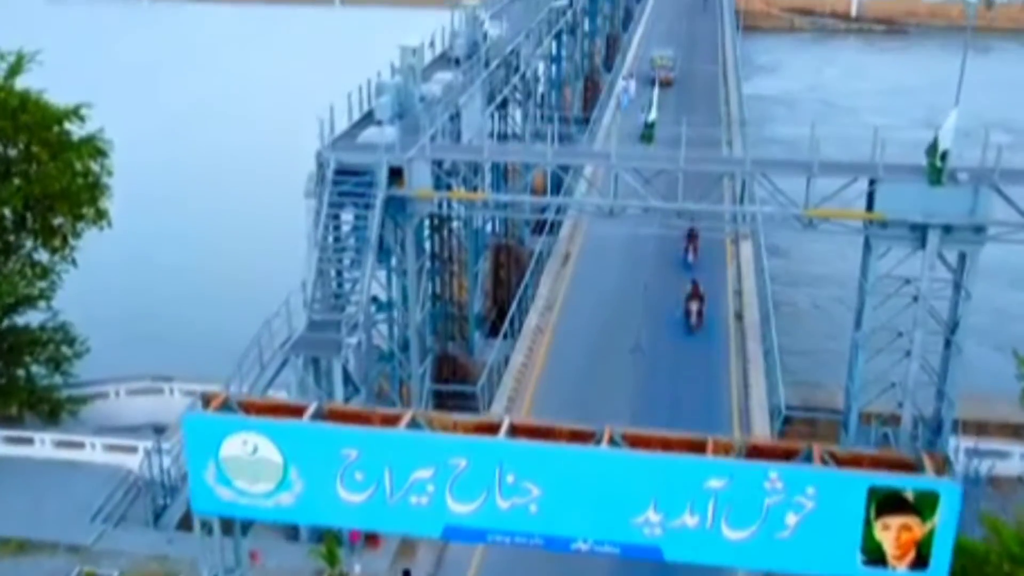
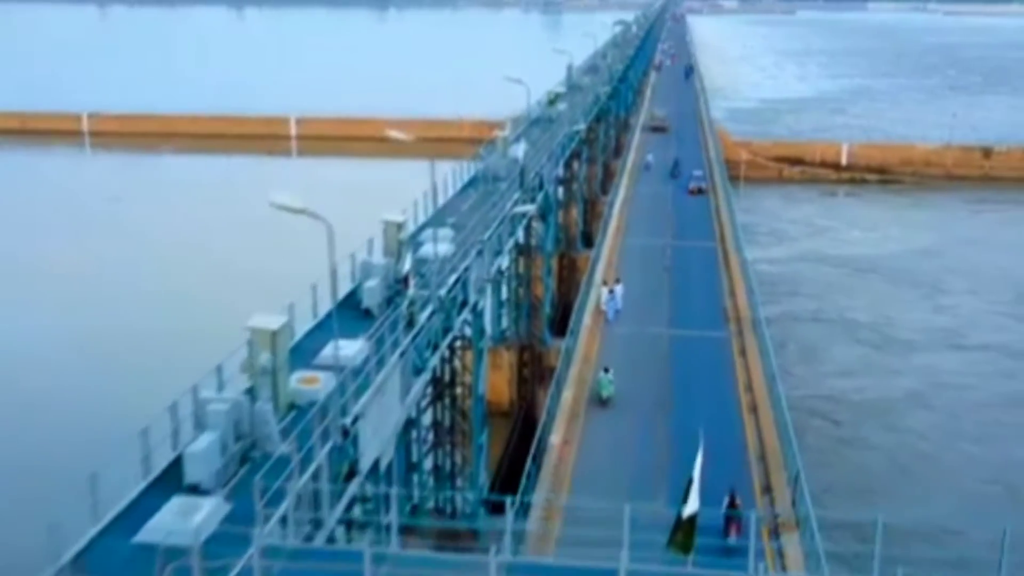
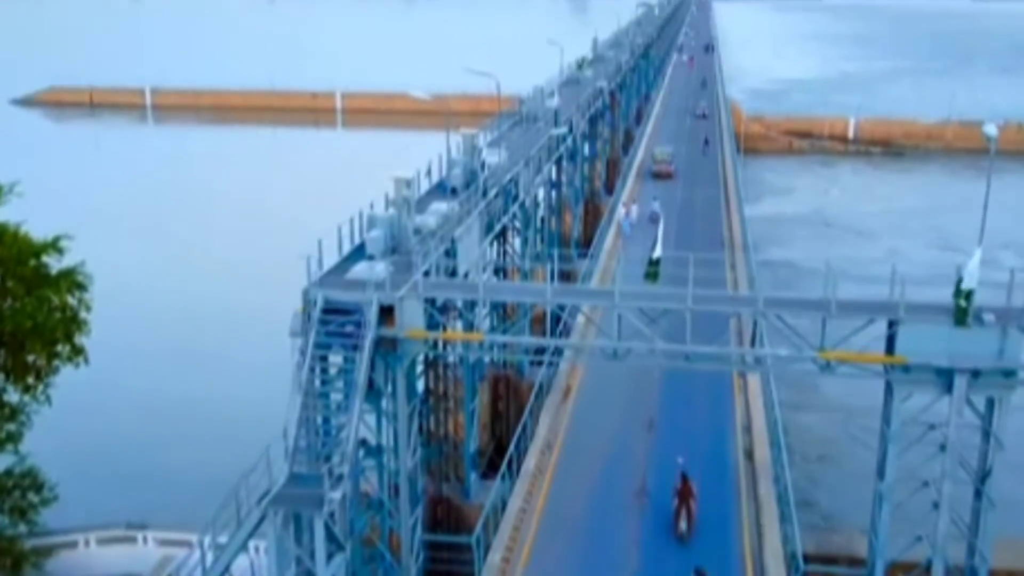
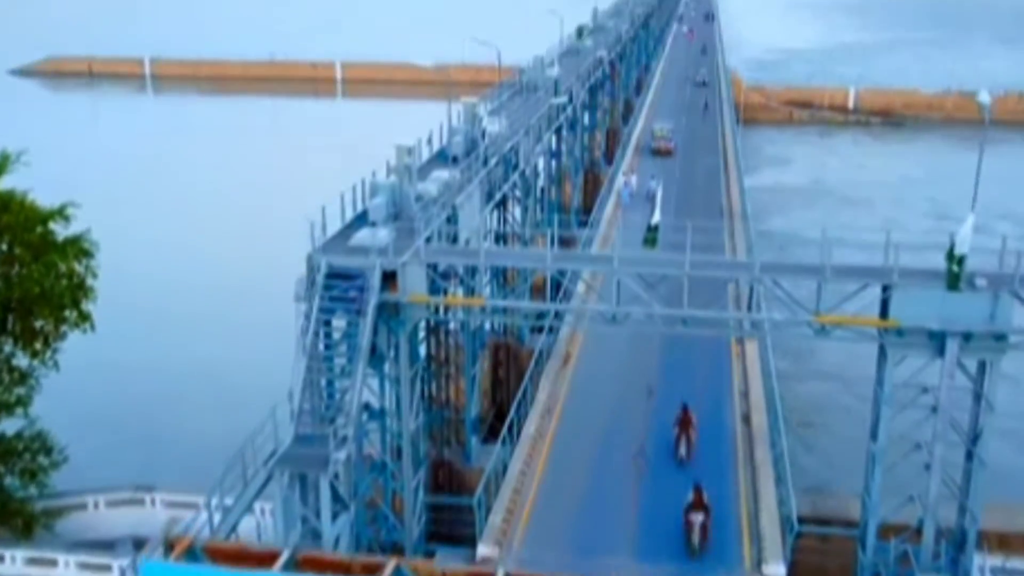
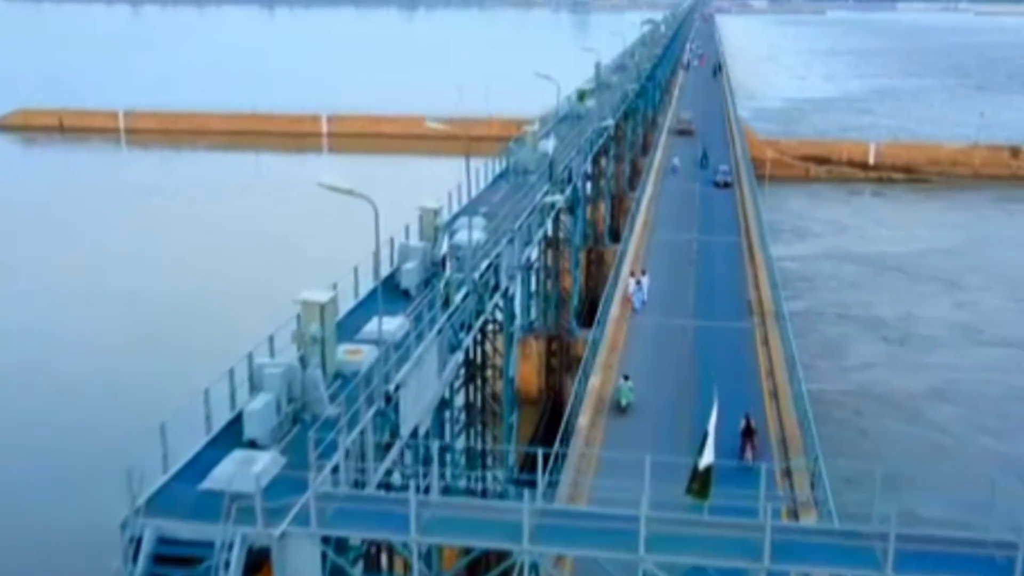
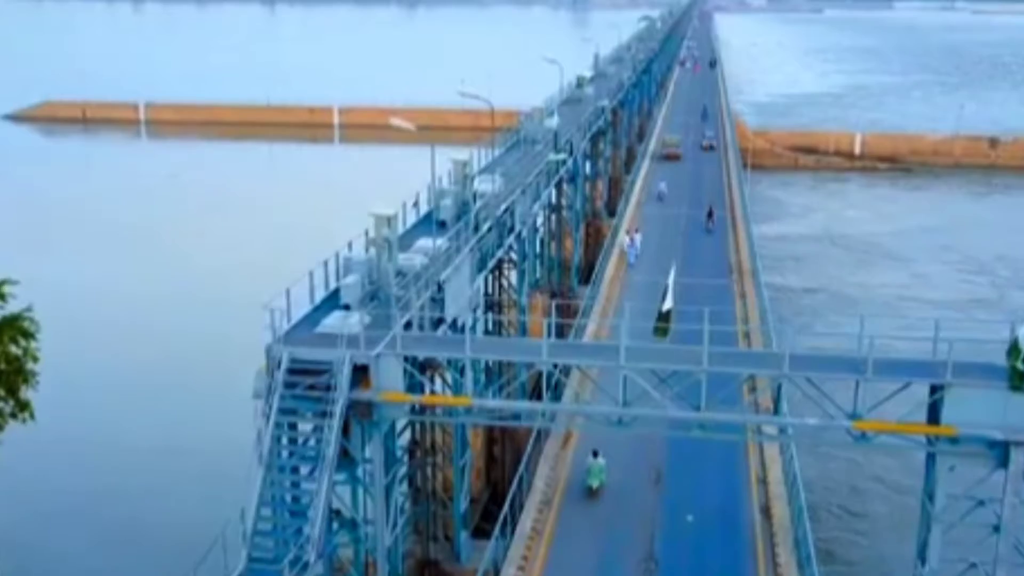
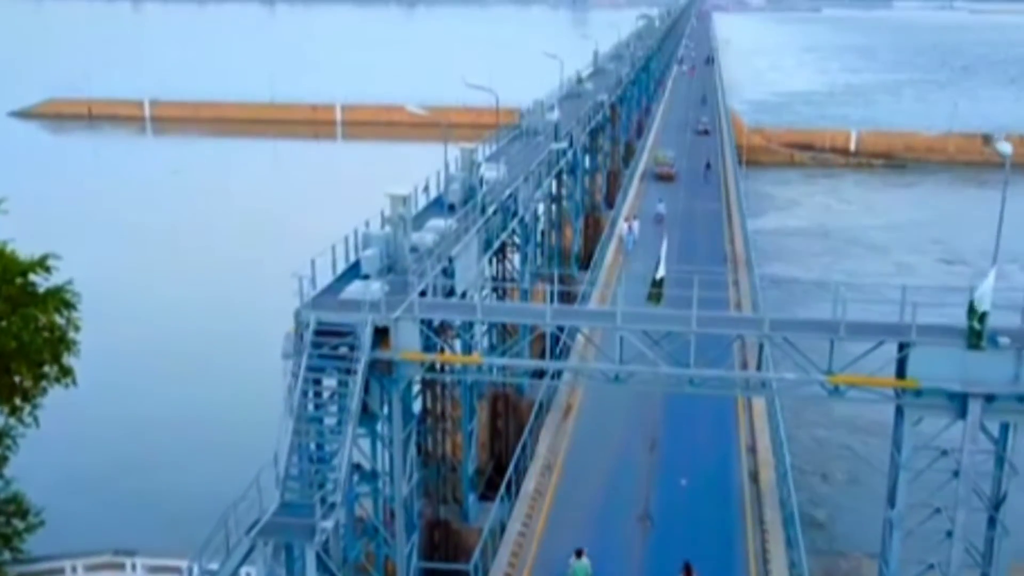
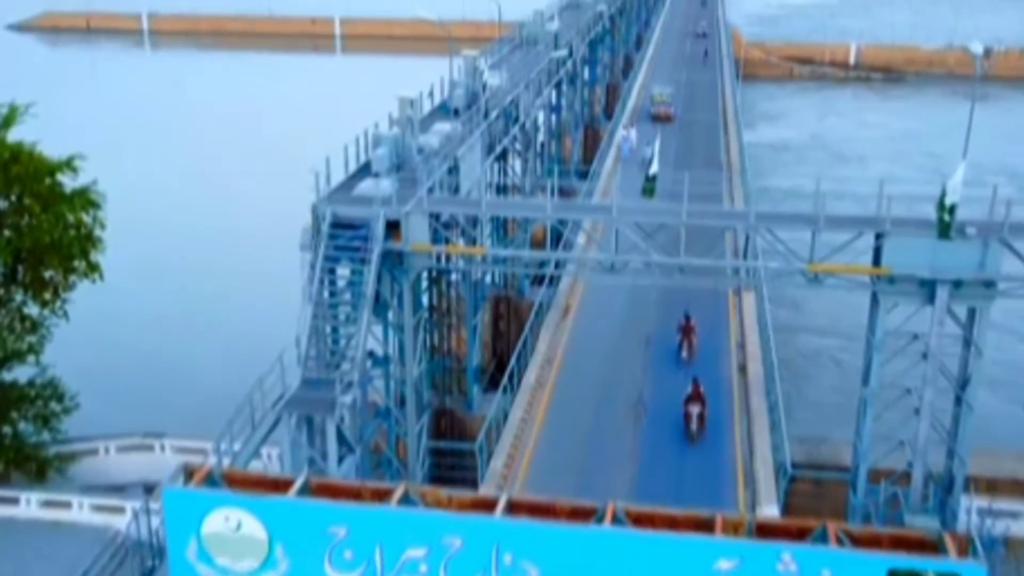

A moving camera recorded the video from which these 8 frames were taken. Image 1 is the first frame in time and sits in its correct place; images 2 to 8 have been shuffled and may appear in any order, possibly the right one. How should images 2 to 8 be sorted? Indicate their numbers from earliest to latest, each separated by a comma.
8, 4, 3, 7, 6, 5, 2
